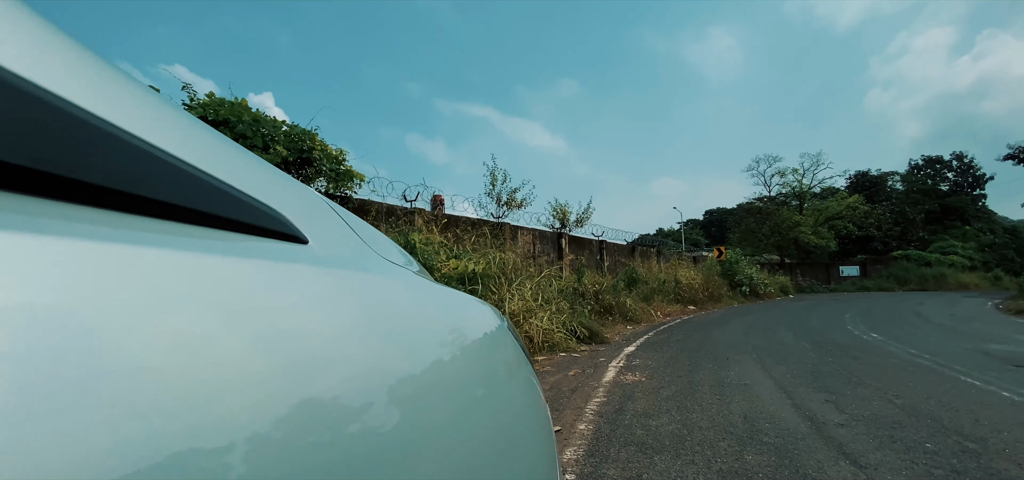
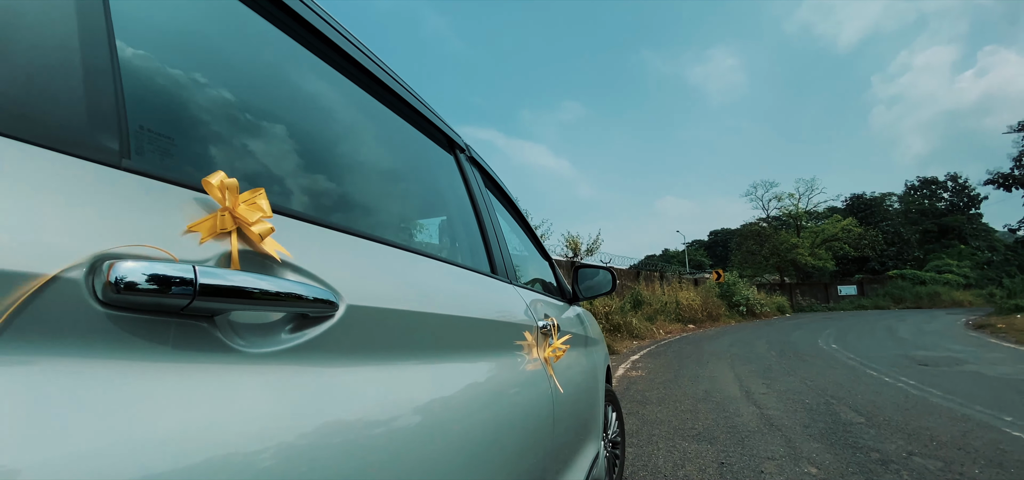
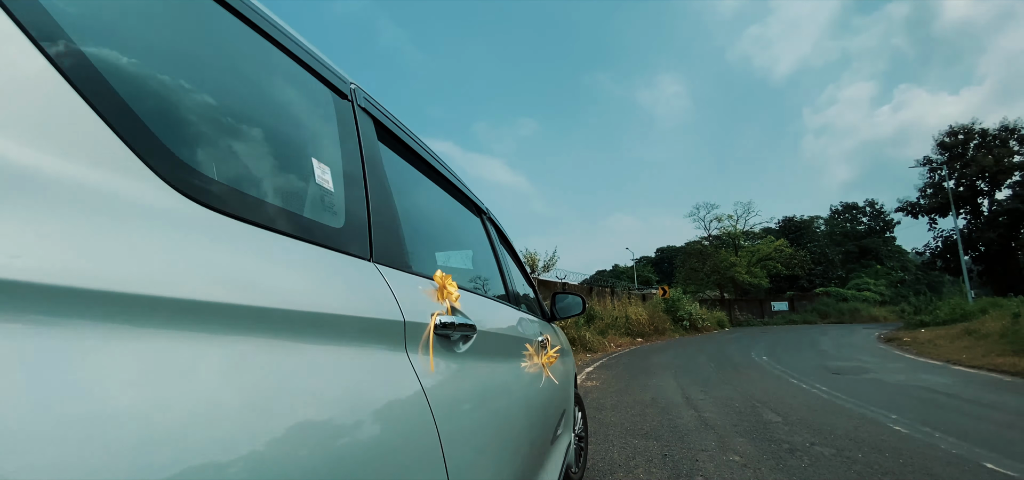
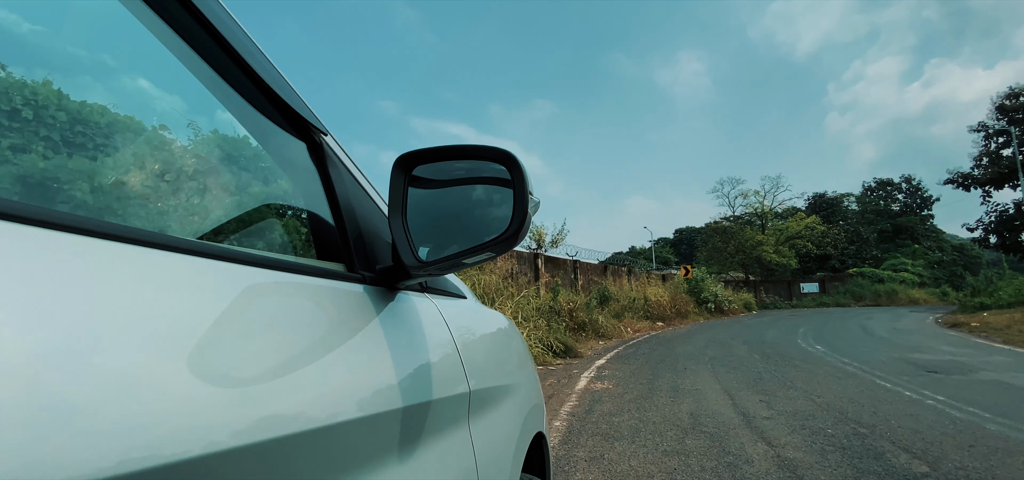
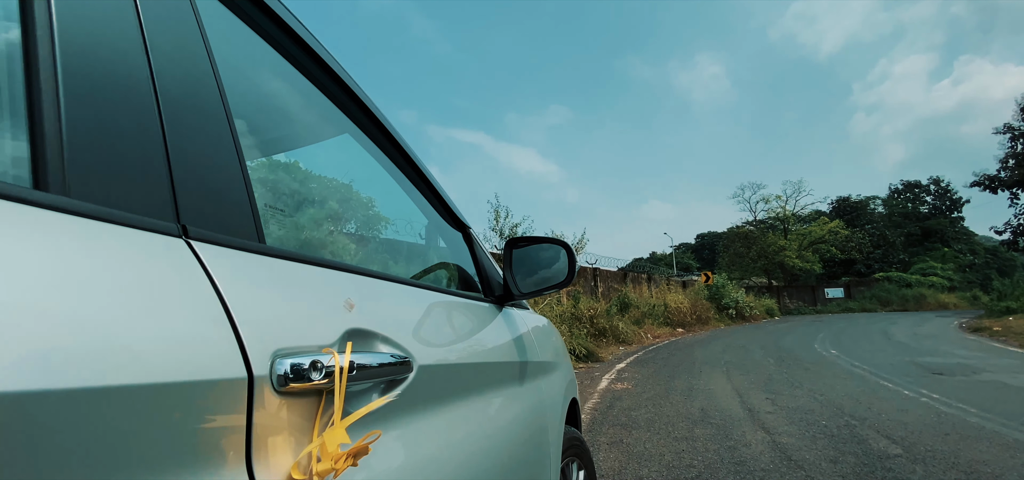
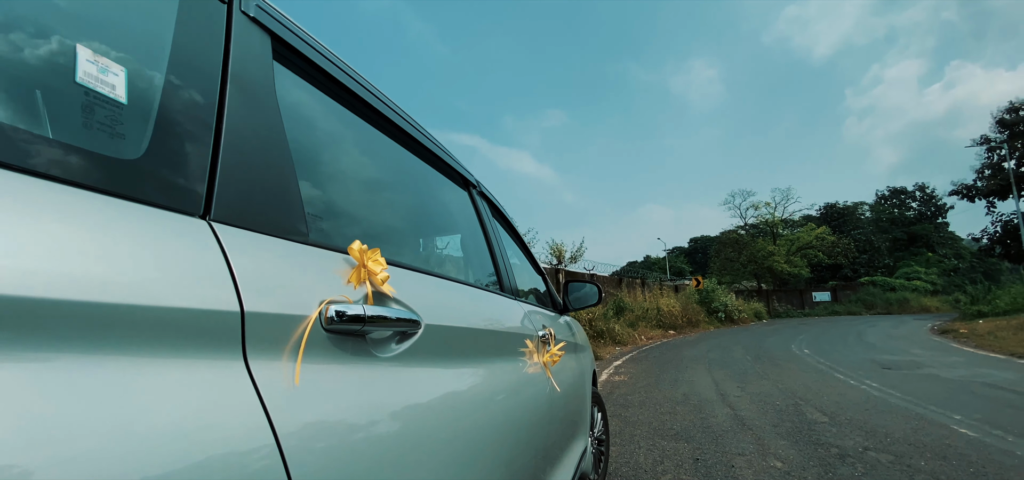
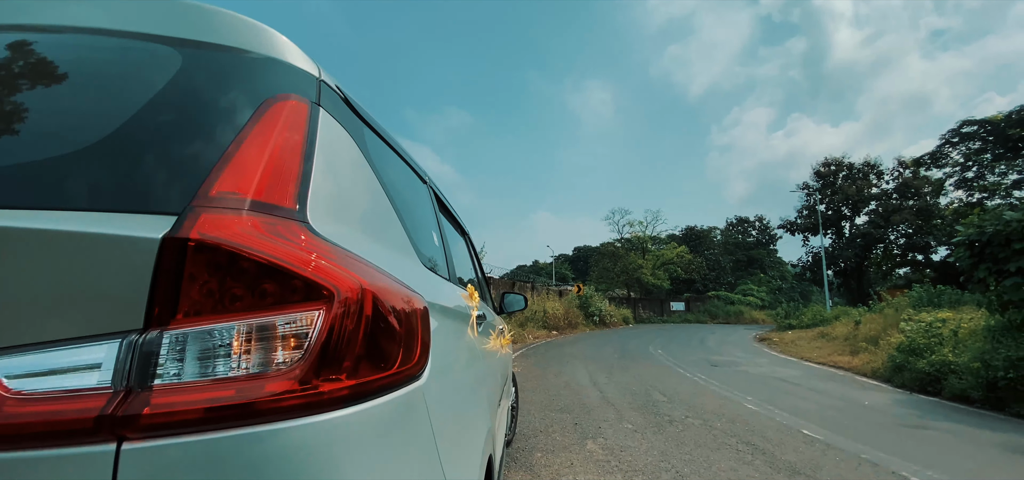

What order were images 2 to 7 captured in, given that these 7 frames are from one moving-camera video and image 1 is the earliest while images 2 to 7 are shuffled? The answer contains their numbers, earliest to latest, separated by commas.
4, 5, 2, 6, 3, 7
